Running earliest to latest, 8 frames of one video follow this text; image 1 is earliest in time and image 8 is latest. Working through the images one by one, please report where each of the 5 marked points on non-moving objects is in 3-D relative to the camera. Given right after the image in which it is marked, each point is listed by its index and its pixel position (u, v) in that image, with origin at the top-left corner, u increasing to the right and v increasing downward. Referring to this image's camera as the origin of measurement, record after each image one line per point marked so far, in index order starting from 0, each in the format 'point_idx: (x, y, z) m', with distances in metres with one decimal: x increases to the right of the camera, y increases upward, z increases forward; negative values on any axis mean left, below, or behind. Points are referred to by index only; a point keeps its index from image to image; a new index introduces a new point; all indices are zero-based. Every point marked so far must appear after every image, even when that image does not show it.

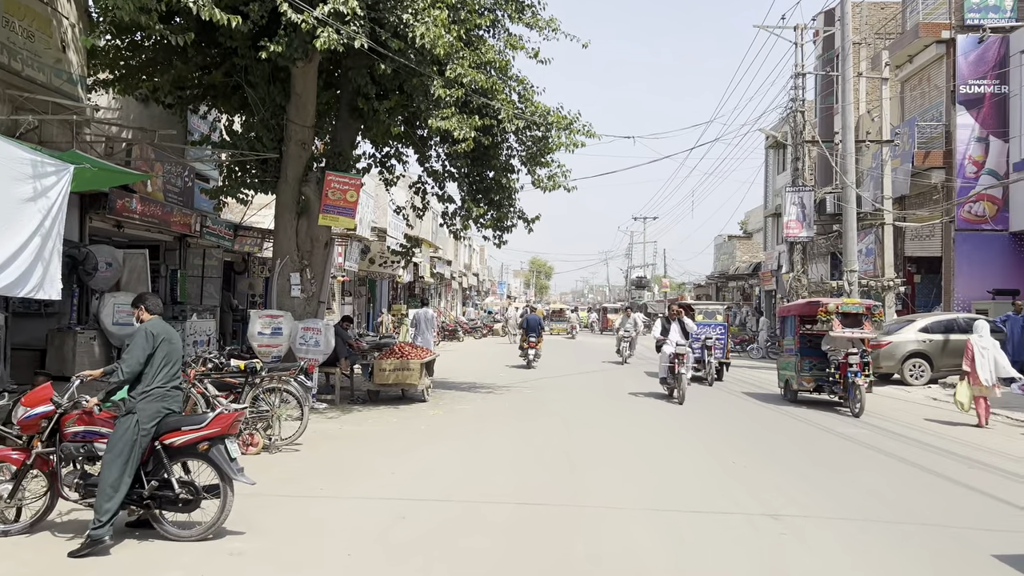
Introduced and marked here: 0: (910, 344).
0: (+7.7, -1.1, +16.0) m
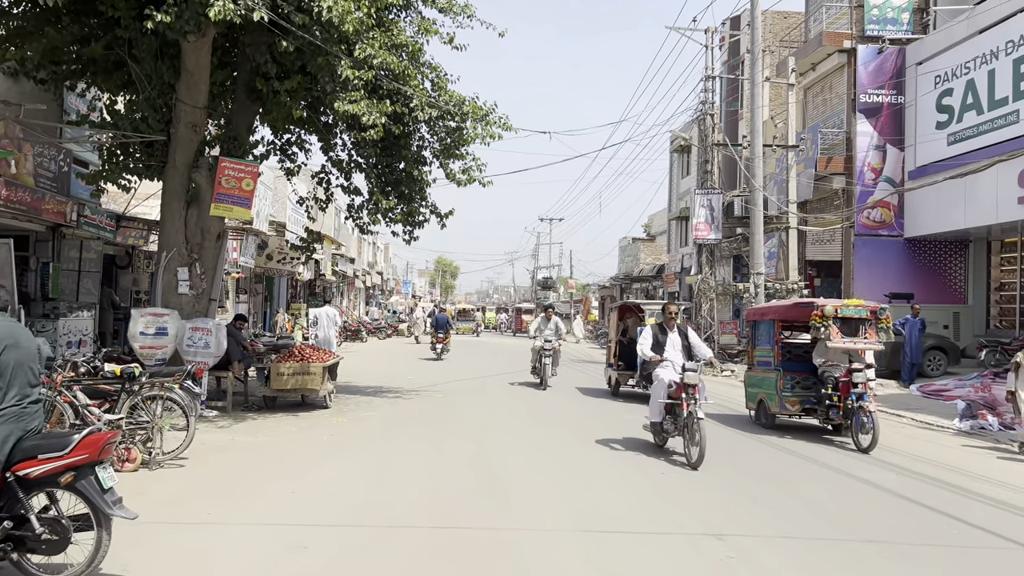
0: (+6.0, -1.1, +16.2) m
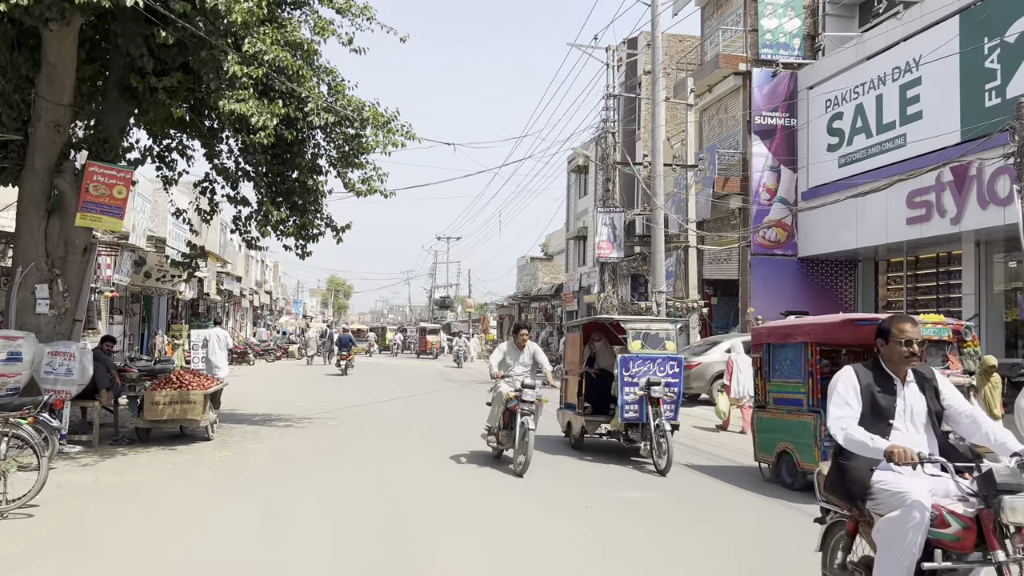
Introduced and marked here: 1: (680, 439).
0: (+4.0, -1.5, +16.2) m
1: (+2.6, -2.3, +12.4) m
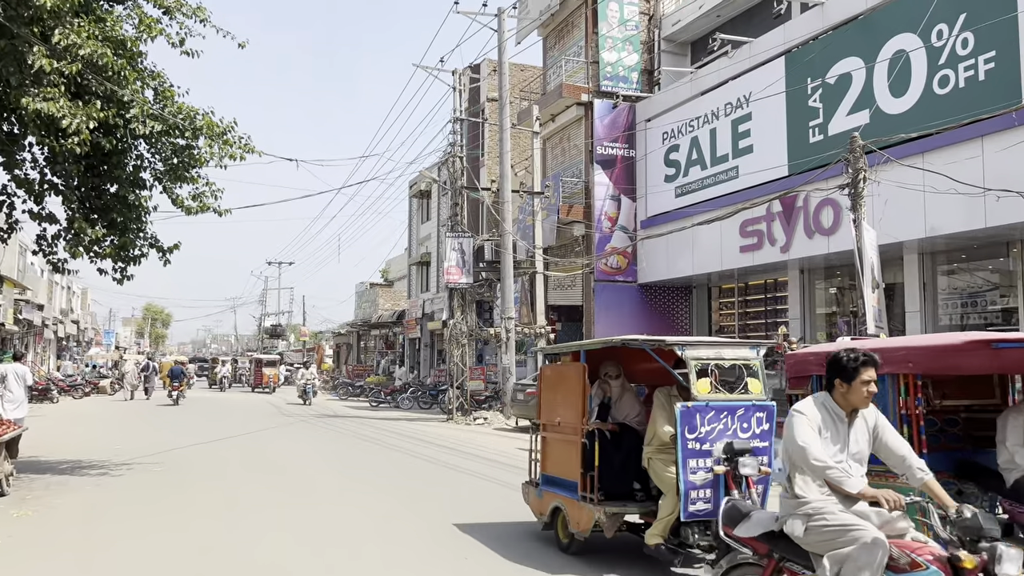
0: (+1.1, -2.0, +16.1) m
1: (+0.4, -2.6, +12.1) m
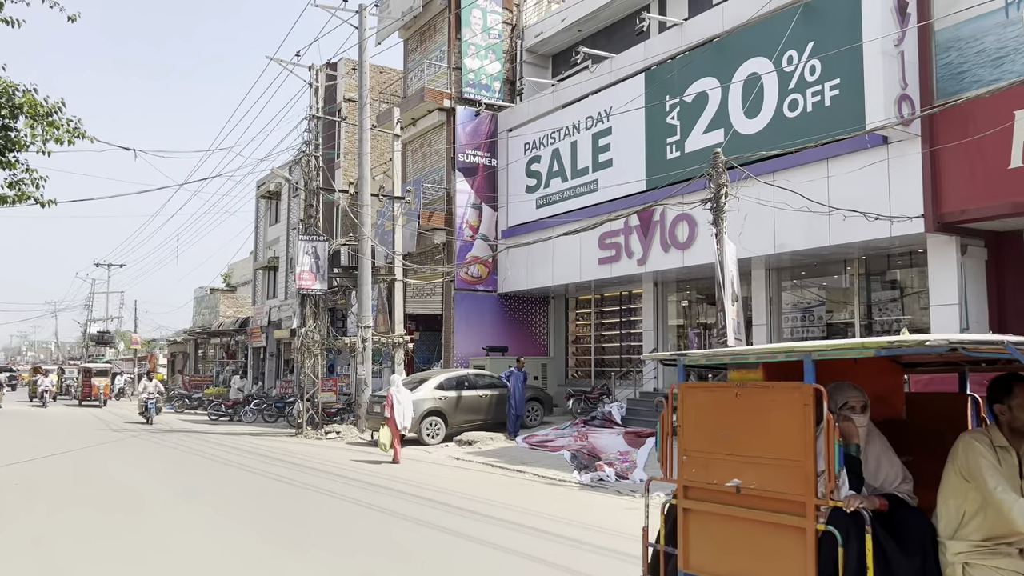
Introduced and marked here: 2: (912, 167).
0: (-1.6, -2.2, +15.6) m
1: (-1.6, -2.8, +11.6) m
2: (+5.5, +1.7, +11.3) m
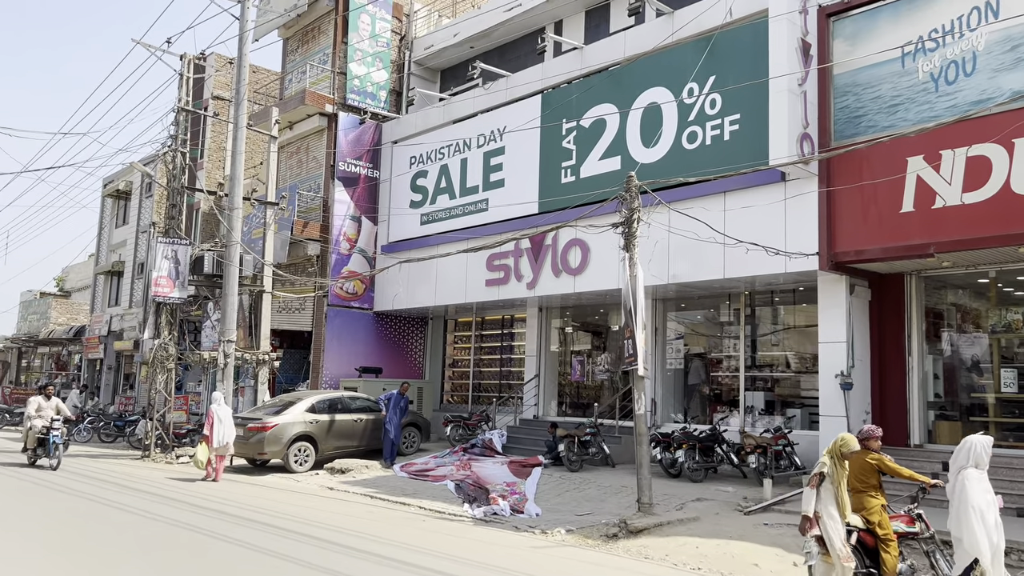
0: (-3.8, -2.4, +14.4) m
1: (-3.1, -2.9, +10.4) m
2: (+4.1, +1.2, +11.5) m
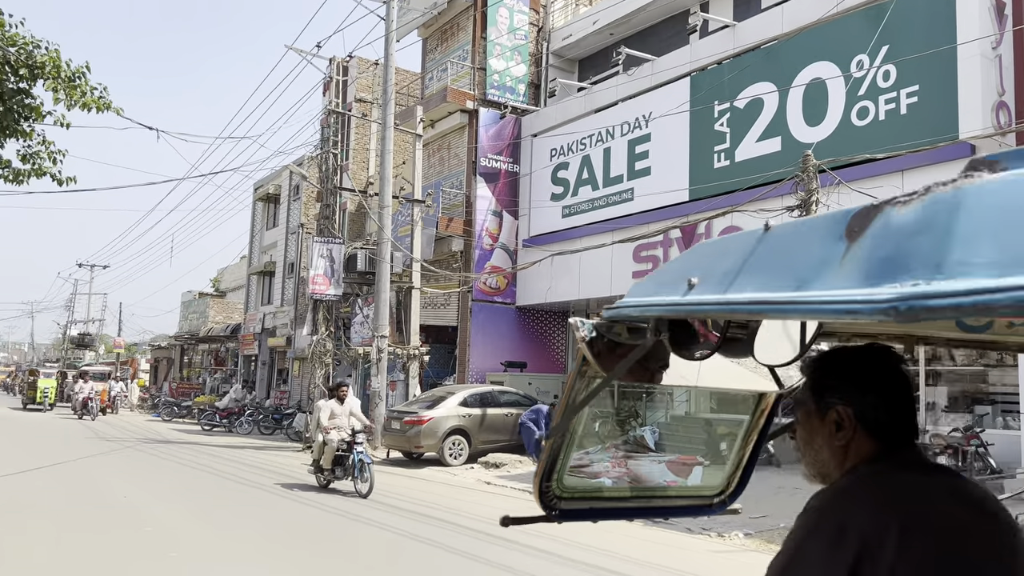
0: (-1.1, -2.3, +14.5) m
1: (-1.0, -2.8, +10.4) m
2: (+6.2, +1.4, +10.4) m
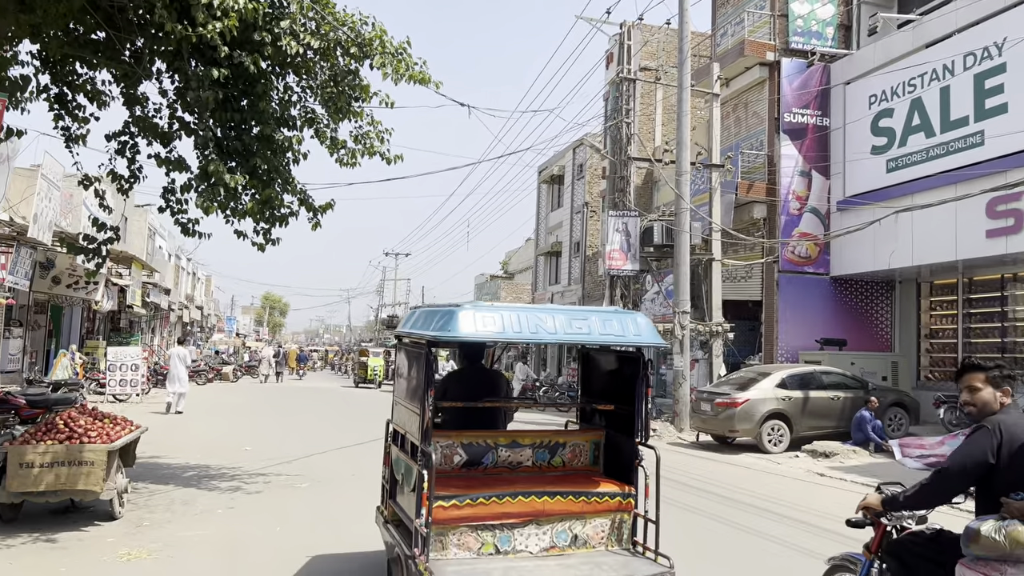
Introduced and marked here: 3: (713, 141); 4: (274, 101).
0: (+4.1, -1.8, +13.2) m
1: (+2.9, -2.4, +9.4) m
2: (+9.6, +1.9, +6.9) m
3: (+4.2, +3.0, +17.1) m
4: (-2.2, +1.8, +7.6) m
